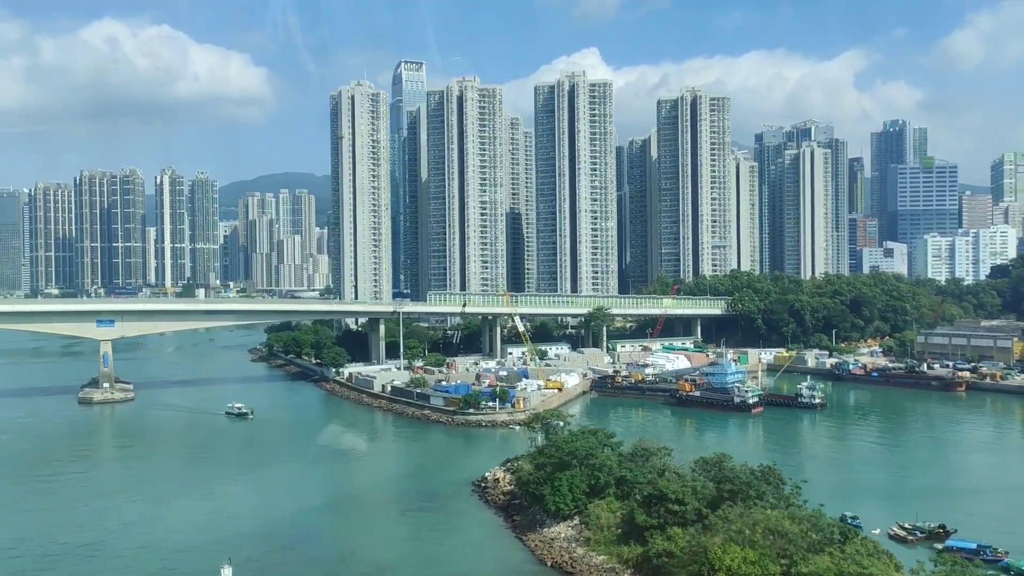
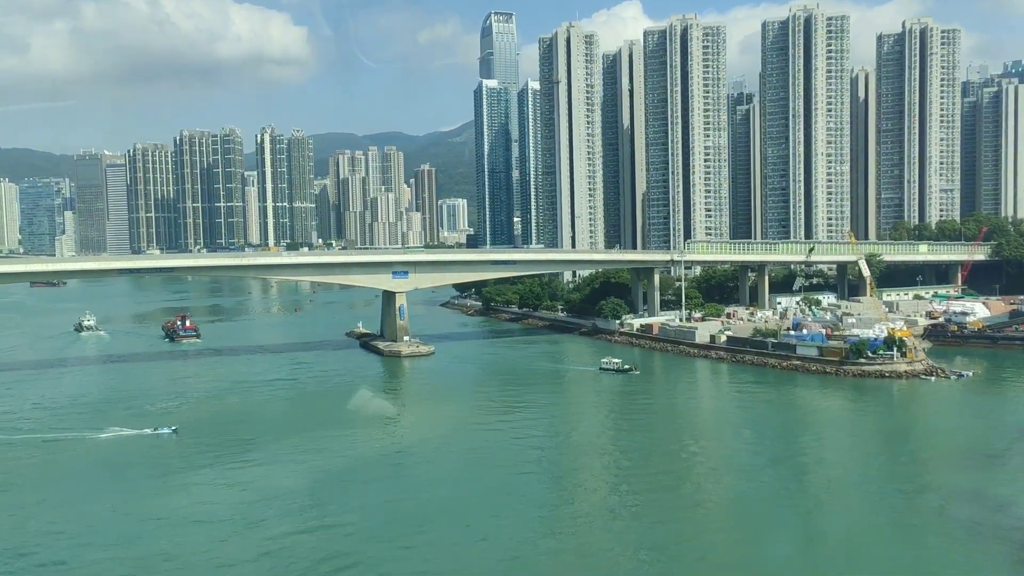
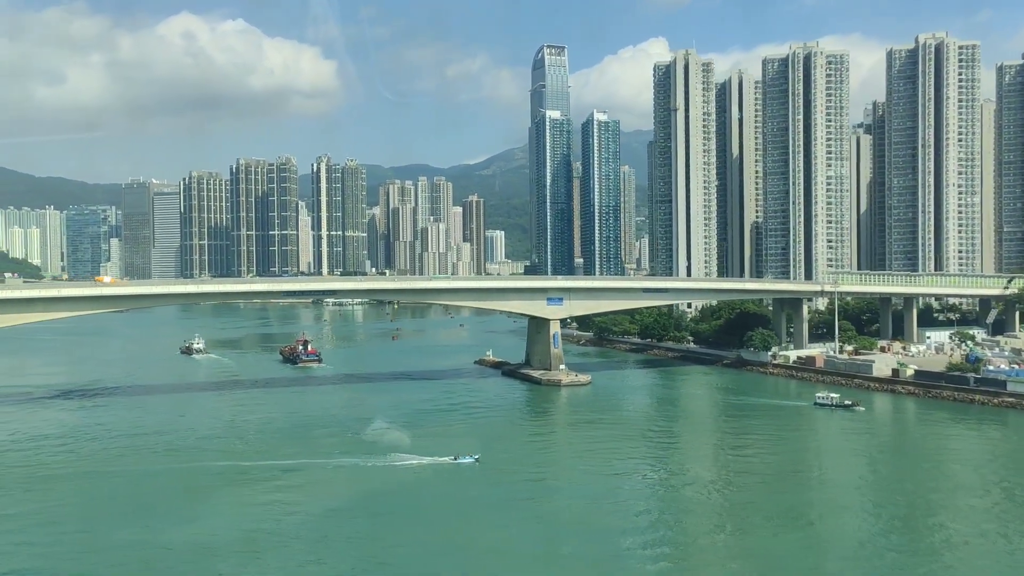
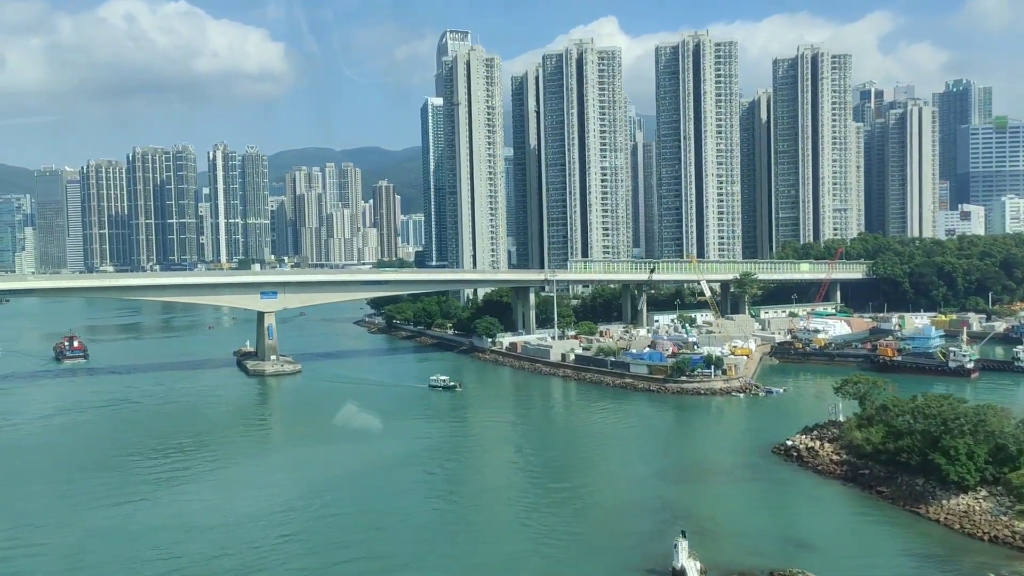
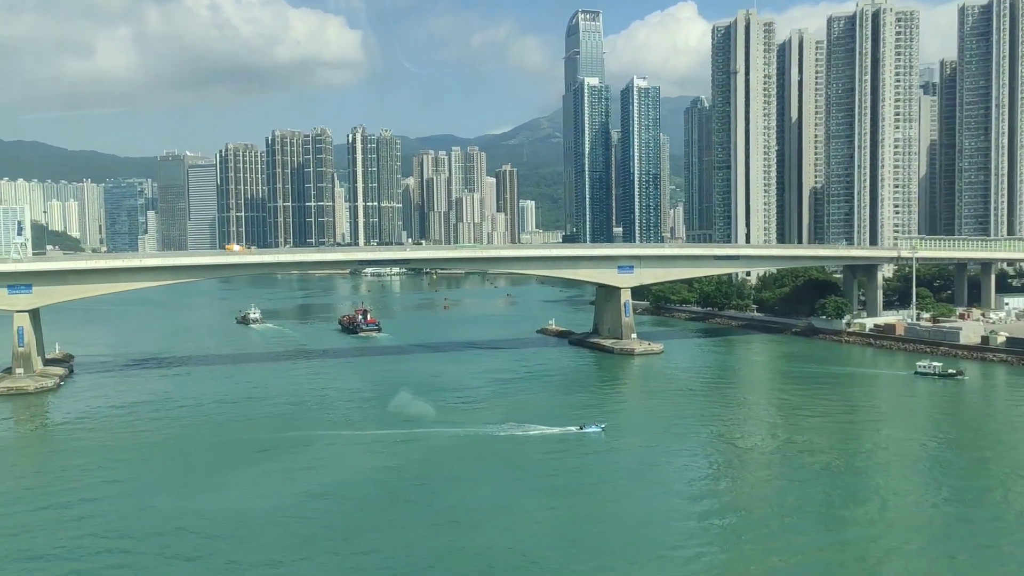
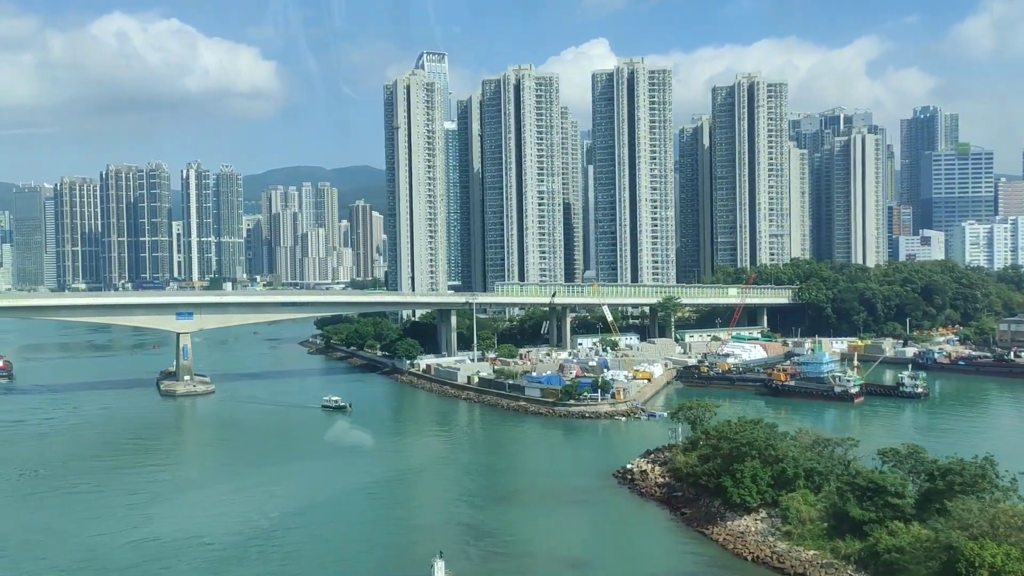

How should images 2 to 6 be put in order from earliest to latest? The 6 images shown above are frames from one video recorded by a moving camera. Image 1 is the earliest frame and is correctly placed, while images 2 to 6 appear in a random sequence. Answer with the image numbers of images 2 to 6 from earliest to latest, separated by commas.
6, 4, 2, 3, 5
